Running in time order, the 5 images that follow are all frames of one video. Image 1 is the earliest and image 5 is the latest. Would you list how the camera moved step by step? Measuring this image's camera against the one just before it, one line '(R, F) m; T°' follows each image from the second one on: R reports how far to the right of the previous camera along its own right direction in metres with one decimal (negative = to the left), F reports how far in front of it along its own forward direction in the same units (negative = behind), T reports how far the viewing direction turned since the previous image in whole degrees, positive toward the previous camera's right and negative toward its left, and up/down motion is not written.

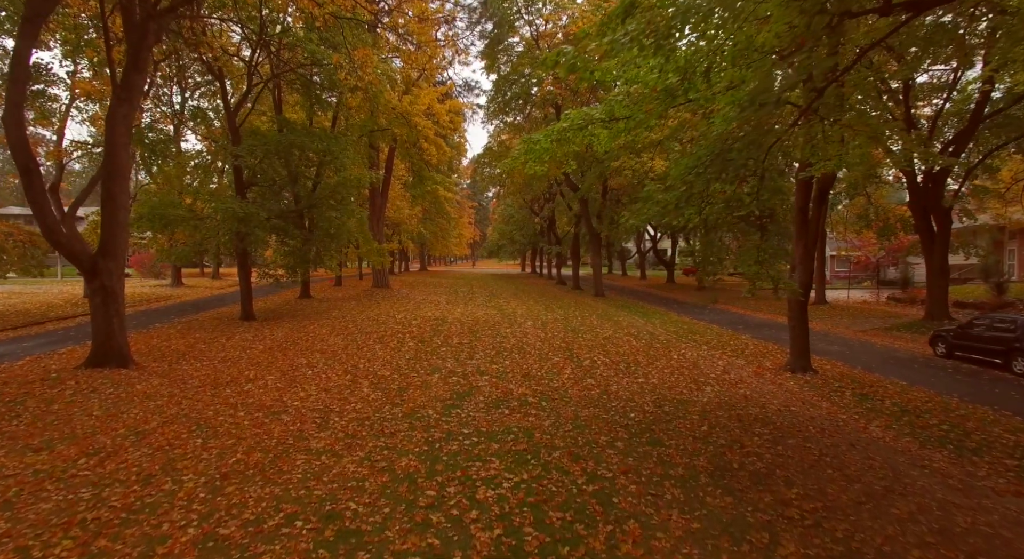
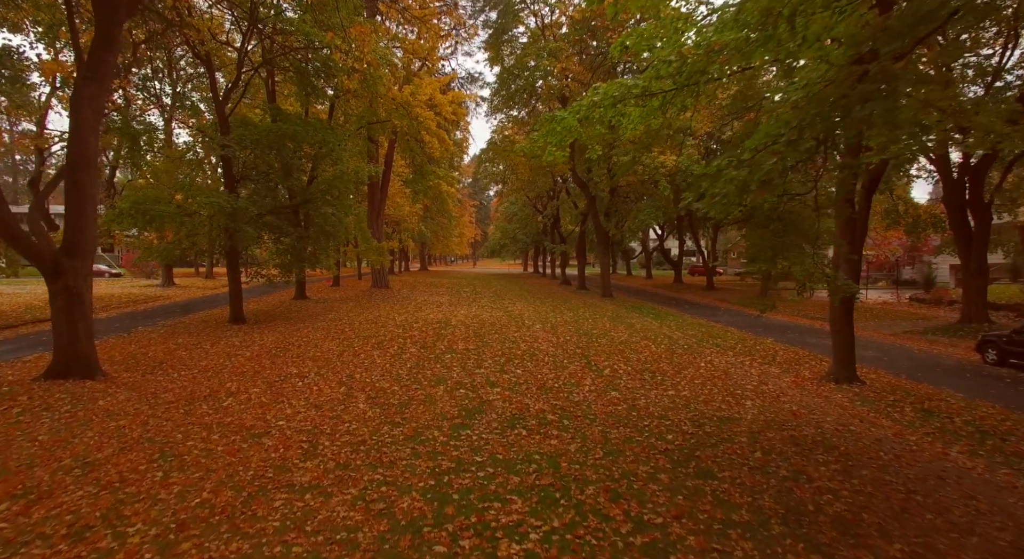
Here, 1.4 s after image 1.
(-0.2, +0.9) m; 0°
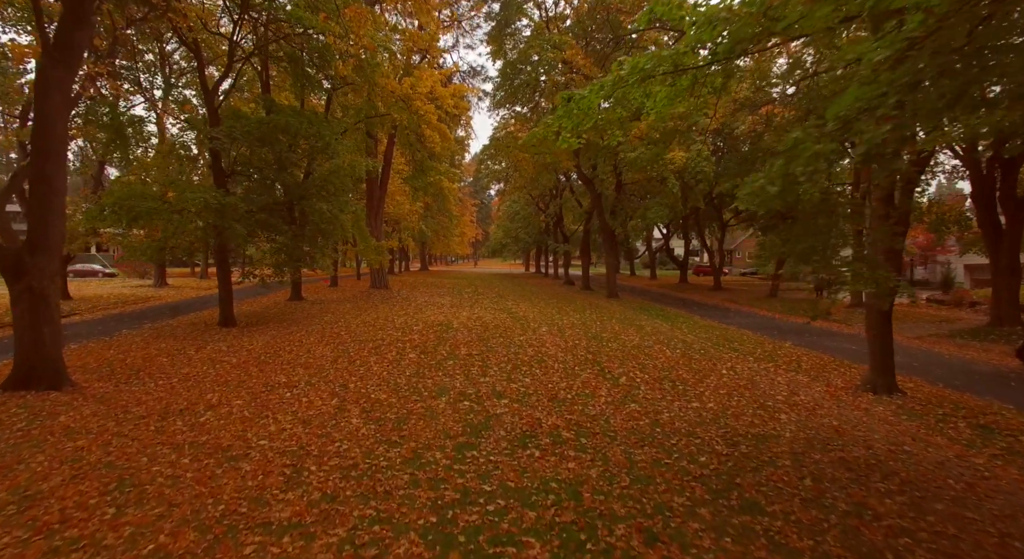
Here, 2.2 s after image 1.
(-0.1, +0.7) m; 0°
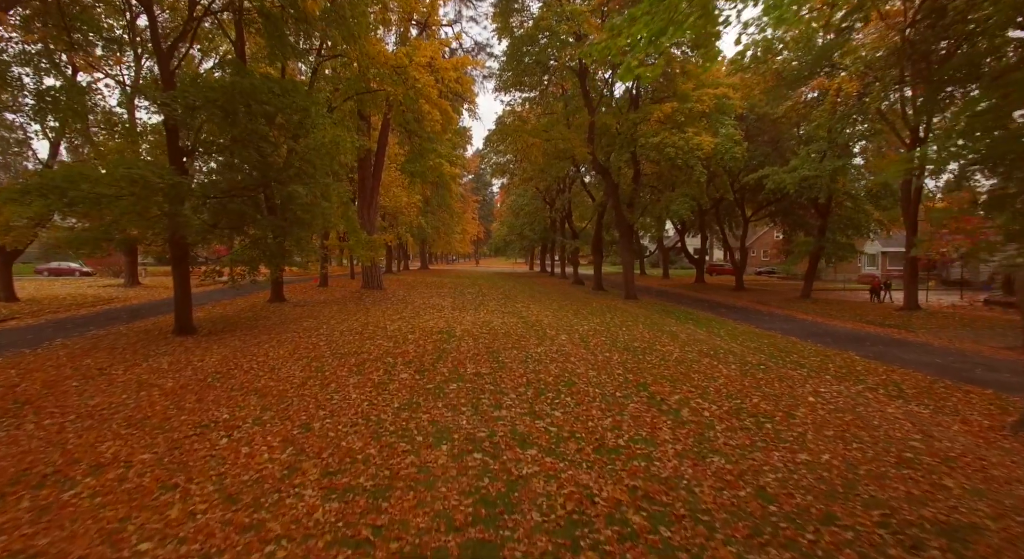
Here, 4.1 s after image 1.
(-0.3, +2.1) m; 0°
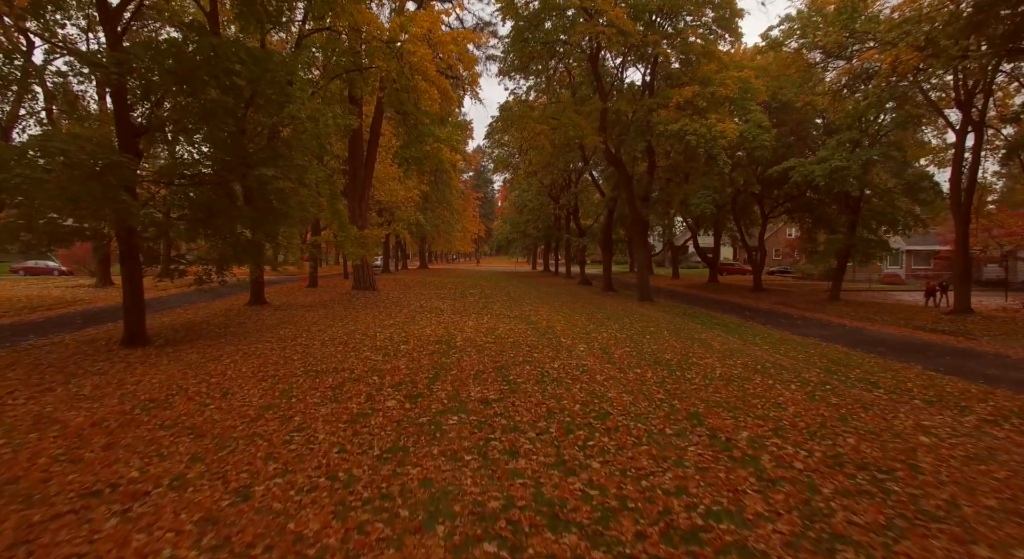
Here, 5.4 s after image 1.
(-0.2, +1.7) m; 0°
